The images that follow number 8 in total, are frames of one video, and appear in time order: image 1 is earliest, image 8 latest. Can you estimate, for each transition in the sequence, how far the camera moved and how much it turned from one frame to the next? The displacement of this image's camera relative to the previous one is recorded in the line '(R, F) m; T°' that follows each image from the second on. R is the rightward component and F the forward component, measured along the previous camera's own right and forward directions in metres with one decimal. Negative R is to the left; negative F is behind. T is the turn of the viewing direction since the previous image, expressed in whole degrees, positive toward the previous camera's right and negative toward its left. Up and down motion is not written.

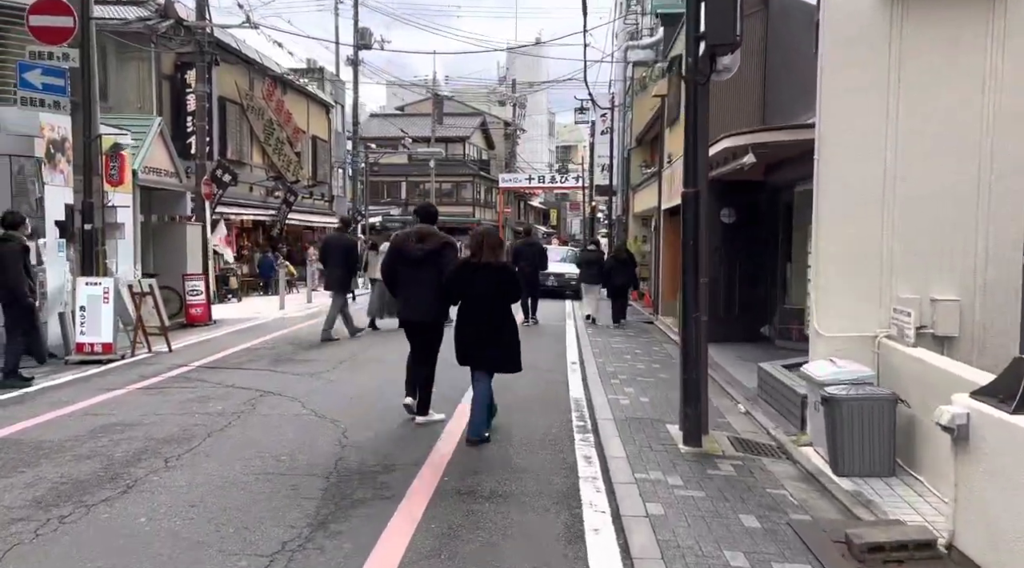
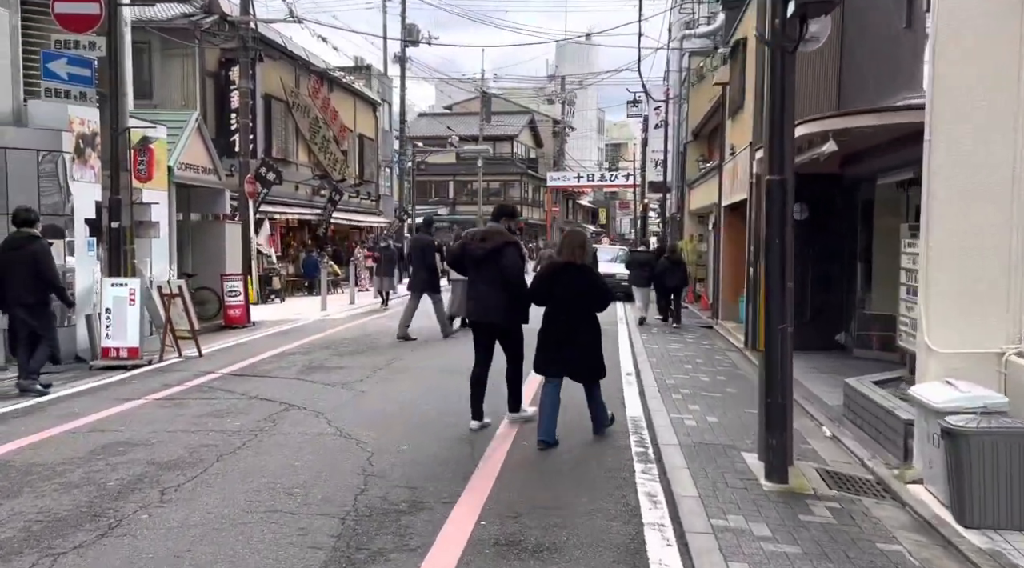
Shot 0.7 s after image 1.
(0.0, +0.9) m; -3°
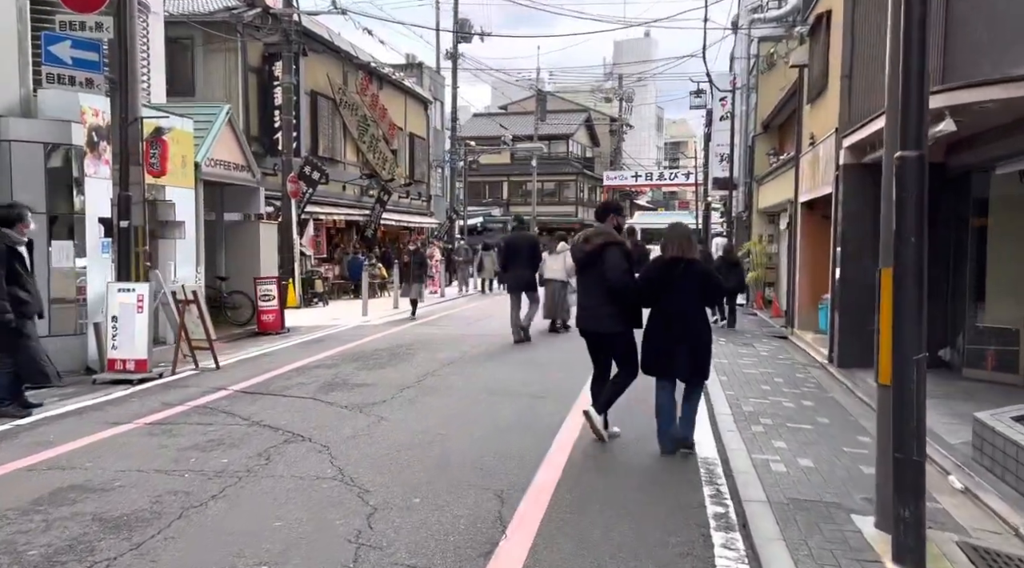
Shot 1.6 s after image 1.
(+0.1, +1.3) m; -4°
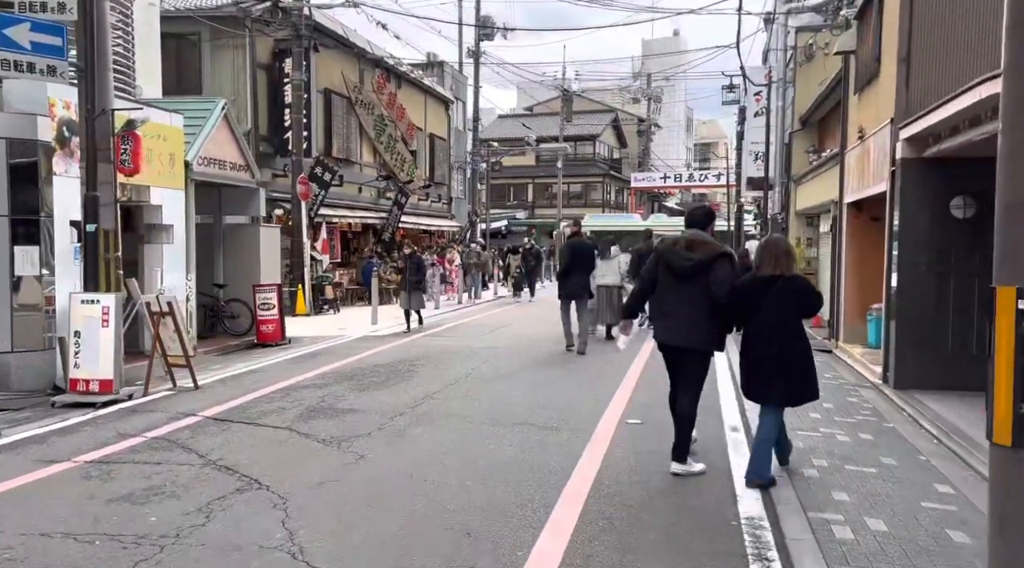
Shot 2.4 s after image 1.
(+0.2, +1.2) m; -2°
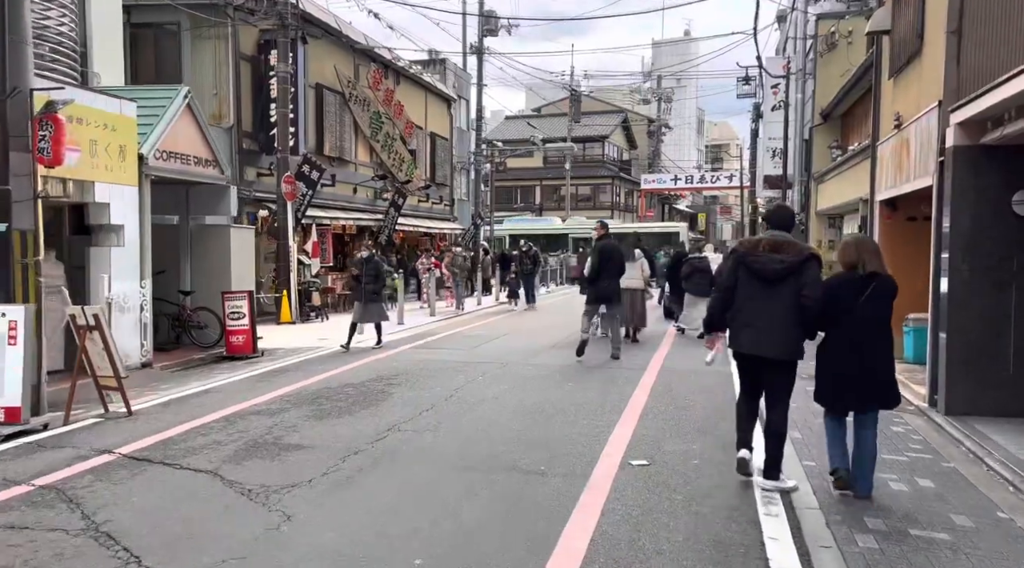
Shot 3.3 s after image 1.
(+0.2, +1.4) m; -1°
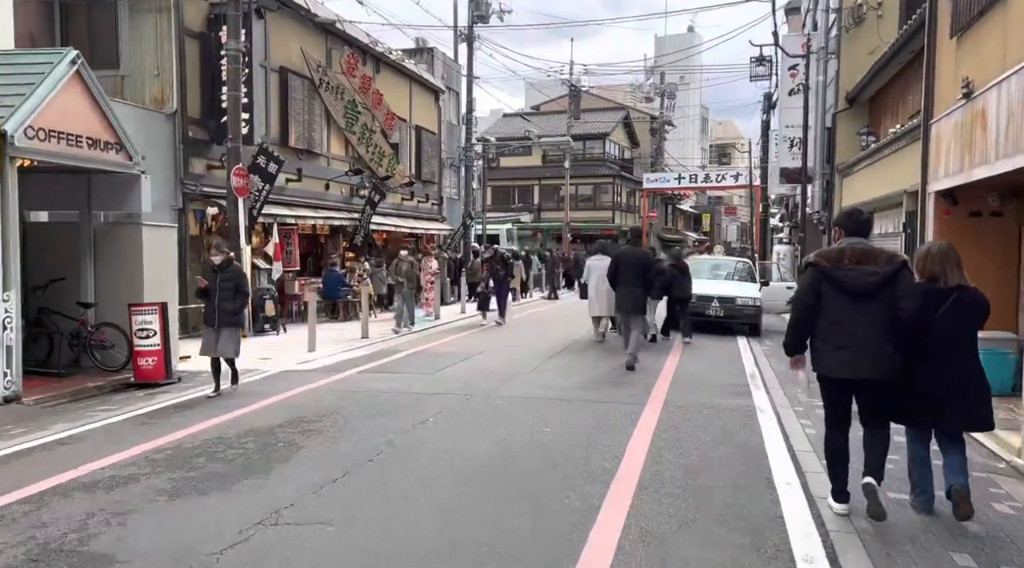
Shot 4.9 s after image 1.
(+0.4, +2.4) m; 0°
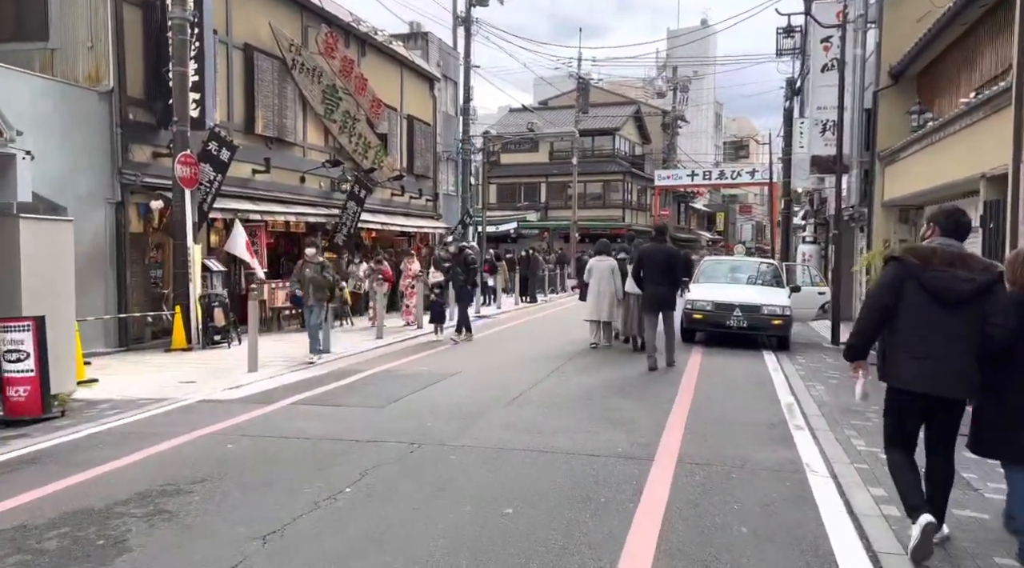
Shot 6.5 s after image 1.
(+0.4, +2.4) m; -1°
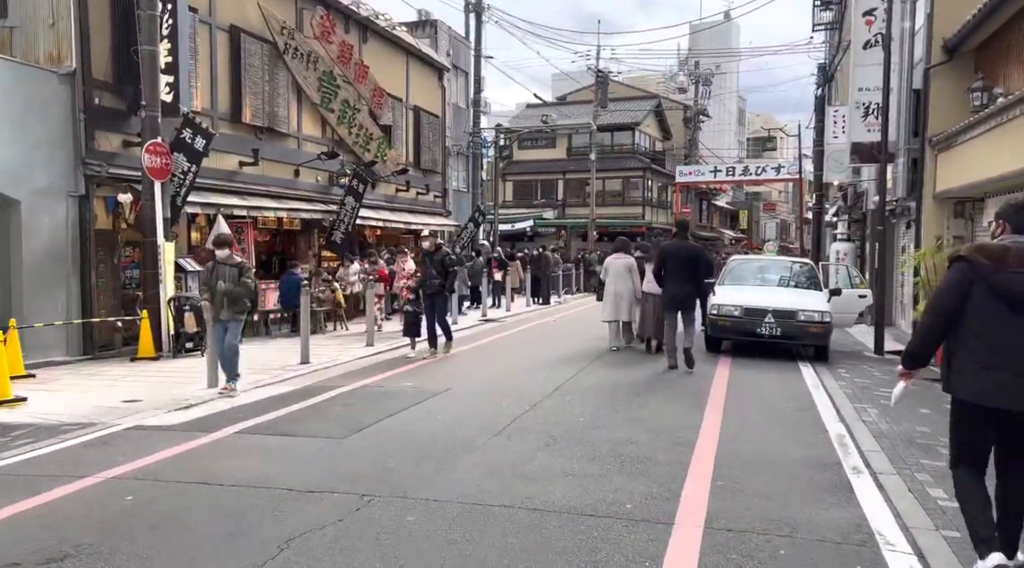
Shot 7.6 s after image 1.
(+0.3, +1.6) m; -1°
